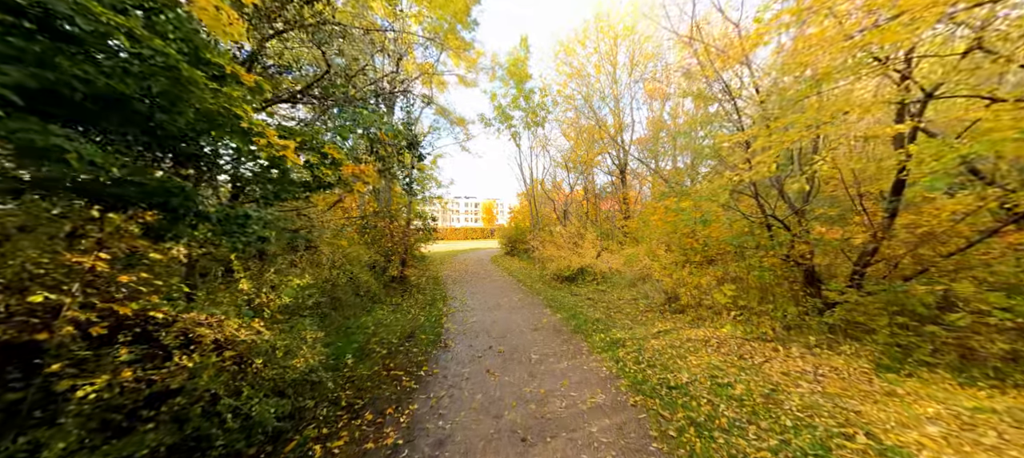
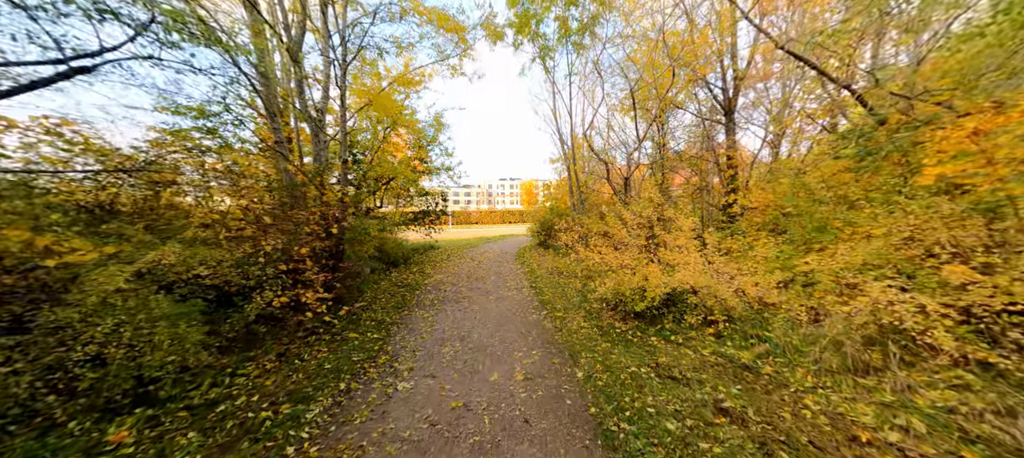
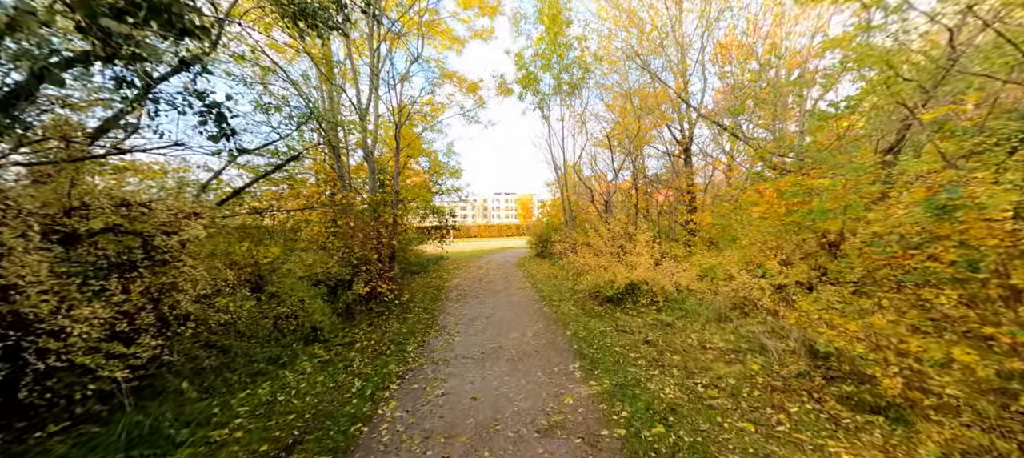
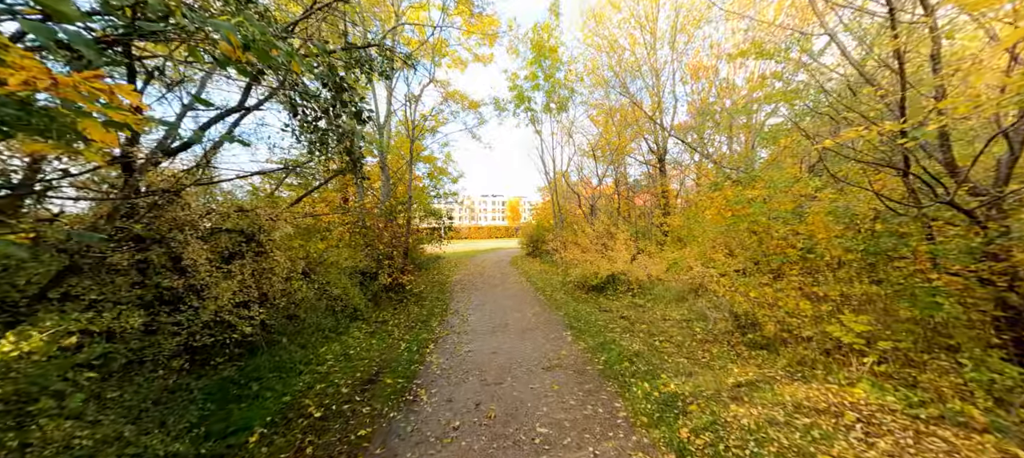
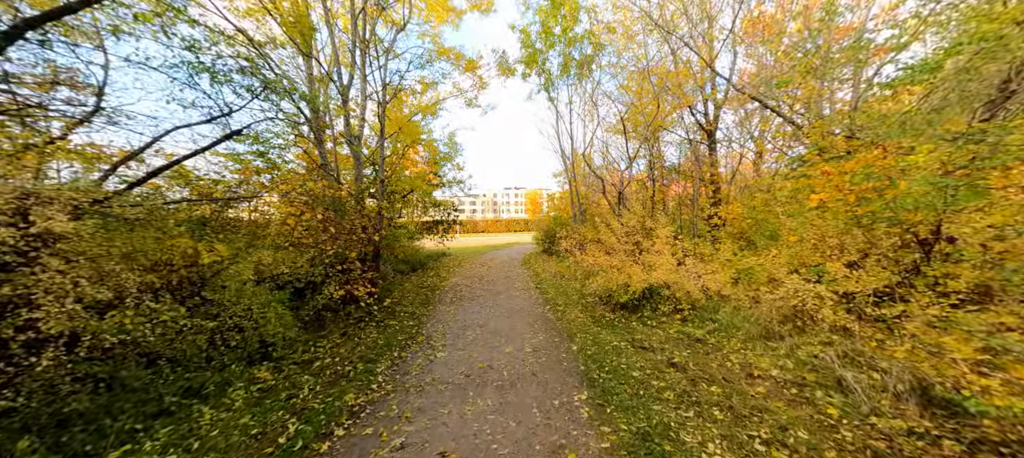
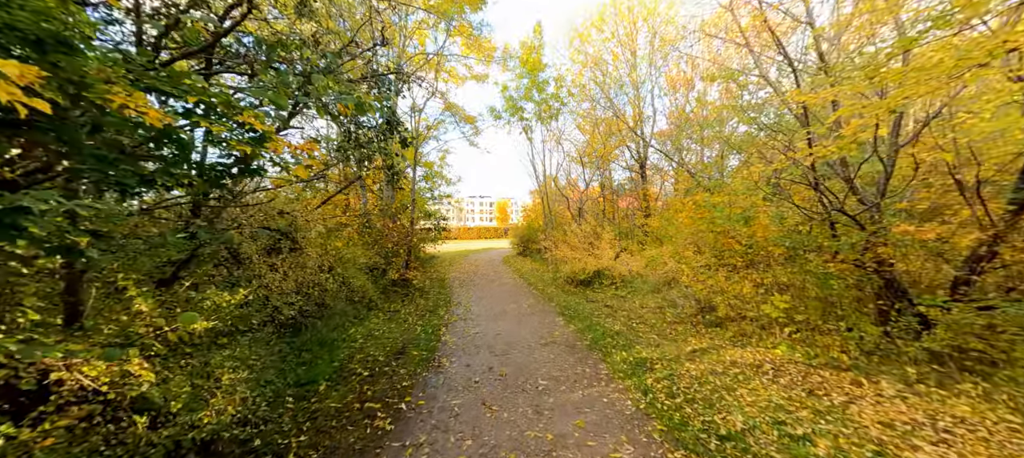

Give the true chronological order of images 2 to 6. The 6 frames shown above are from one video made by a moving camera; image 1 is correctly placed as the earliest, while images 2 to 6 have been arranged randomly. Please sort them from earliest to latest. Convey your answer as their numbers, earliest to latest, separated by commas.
6, 4, 3, 5, 2
